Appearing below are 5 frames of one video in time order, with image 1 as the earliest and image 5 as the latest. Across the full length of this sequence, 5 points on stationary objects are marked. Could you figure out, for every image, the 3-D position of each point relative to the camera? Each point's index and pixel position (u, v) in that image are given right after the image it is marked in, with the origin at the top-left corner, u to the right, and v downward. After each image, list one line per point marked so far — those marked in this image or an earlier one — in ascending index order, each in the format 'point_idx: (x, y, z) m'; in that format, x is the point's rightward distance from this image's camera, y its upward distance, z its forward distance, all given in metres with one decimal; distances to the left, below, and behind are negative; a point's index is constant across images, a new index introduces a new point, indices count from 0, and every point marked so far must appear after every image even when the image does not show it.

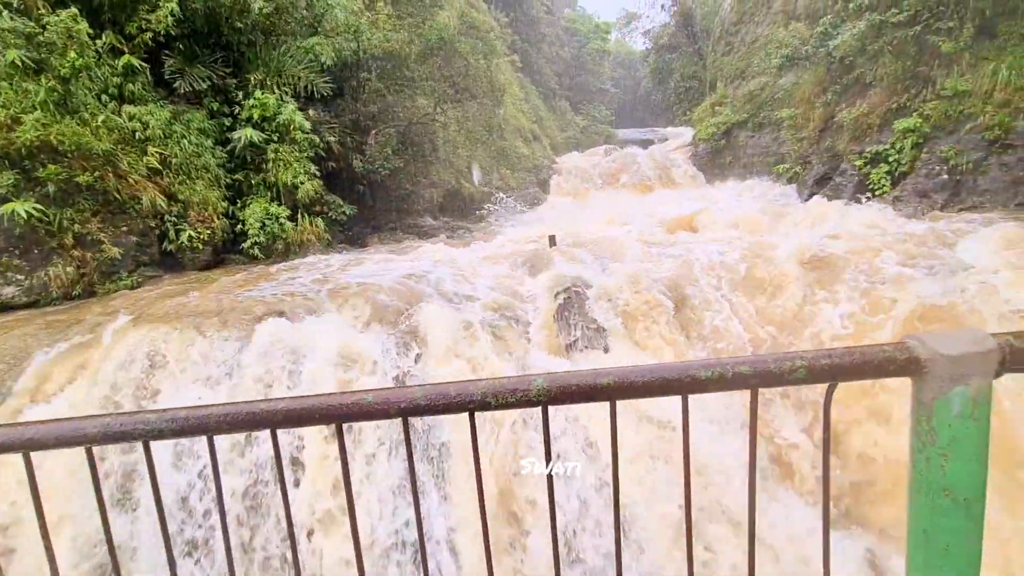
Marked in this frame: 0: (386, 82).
0: (-1.7, +2.6, +8.0) m
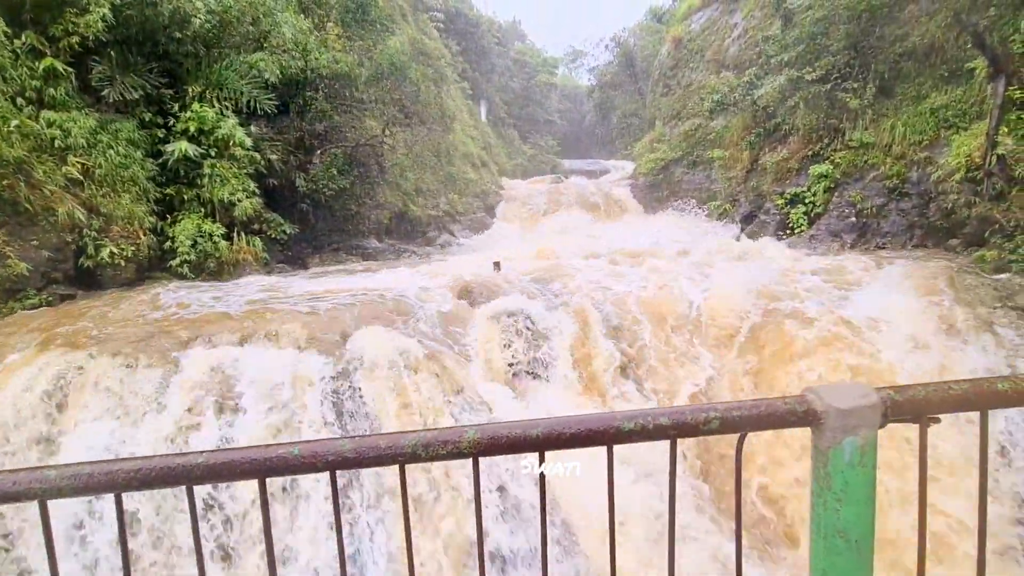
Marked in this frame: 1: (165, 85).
0: (-2.4, +2.3, +7.8) m
1: (-3.8, +2.2, +6.7) m
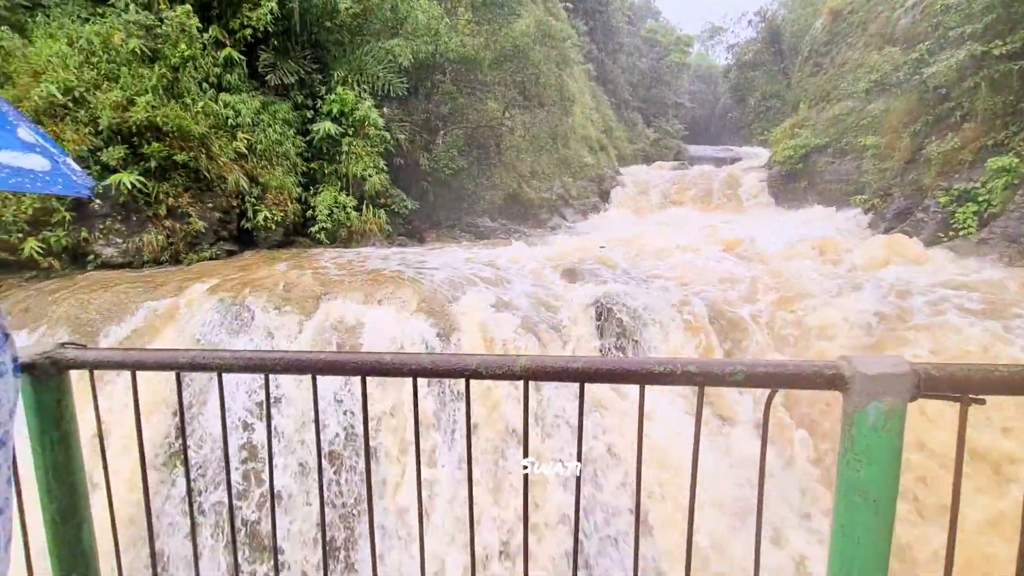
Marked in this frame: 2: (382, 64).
0: (-0.8, +2.7, +8.3) m
1: (-2.4, +2.7, +7.6) m
2: (-1.5, +2.7, +7.4) m
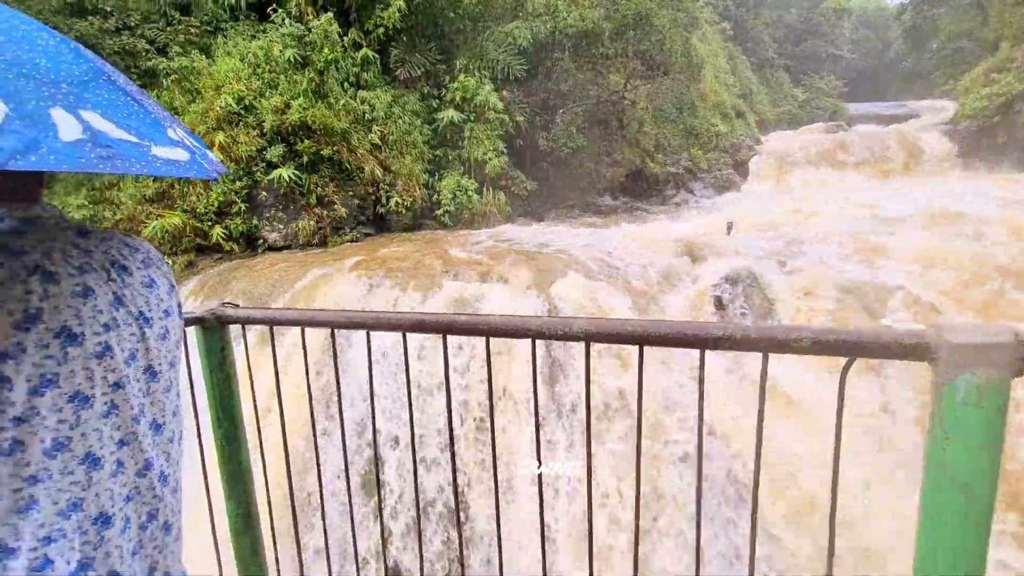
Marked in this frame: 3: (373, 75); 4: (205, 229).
0: (+0.9, +3.0, +8.1) m
1: (-0.8, +2.9, +7.9) m
2: (-0.1, +2.9, +7.5) m
3: (-1.7, +2.7, +7.7) m
4: (-3.4, +0.7, +6.9) m
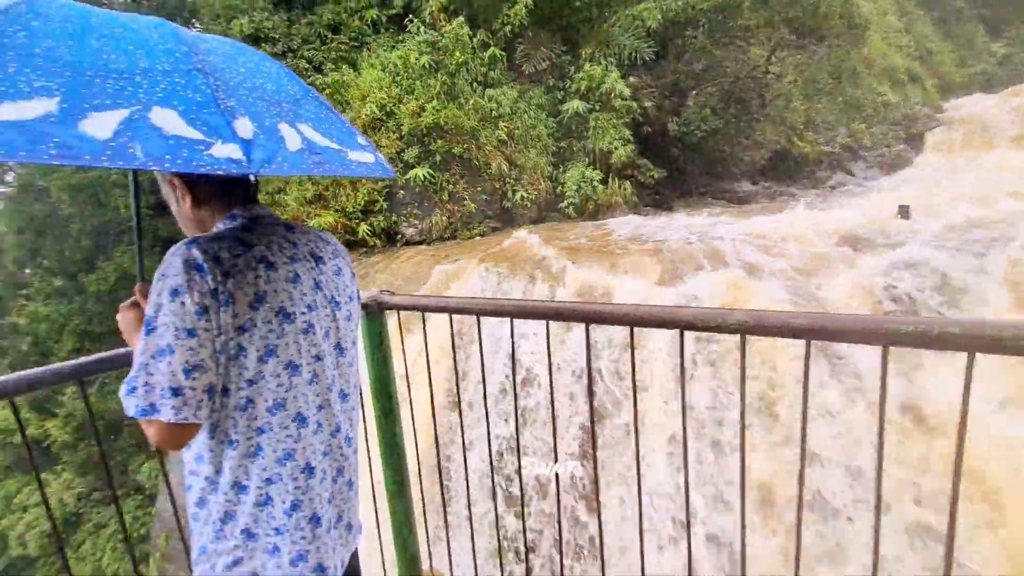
0: (+2.5, +3.1, +7.5) m
1: (+0.8, +3.0, +7.9) m
2: (+1.4, +3.0, +7.2) m
3: (-0.1, +2.7, +7.9) m
4: (-1.9, +0.8, +7.5) m
